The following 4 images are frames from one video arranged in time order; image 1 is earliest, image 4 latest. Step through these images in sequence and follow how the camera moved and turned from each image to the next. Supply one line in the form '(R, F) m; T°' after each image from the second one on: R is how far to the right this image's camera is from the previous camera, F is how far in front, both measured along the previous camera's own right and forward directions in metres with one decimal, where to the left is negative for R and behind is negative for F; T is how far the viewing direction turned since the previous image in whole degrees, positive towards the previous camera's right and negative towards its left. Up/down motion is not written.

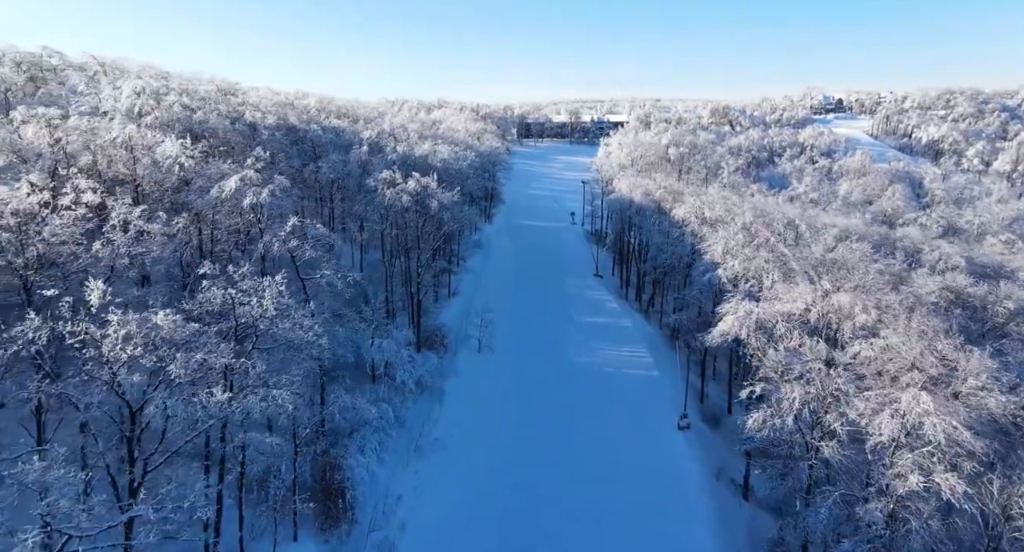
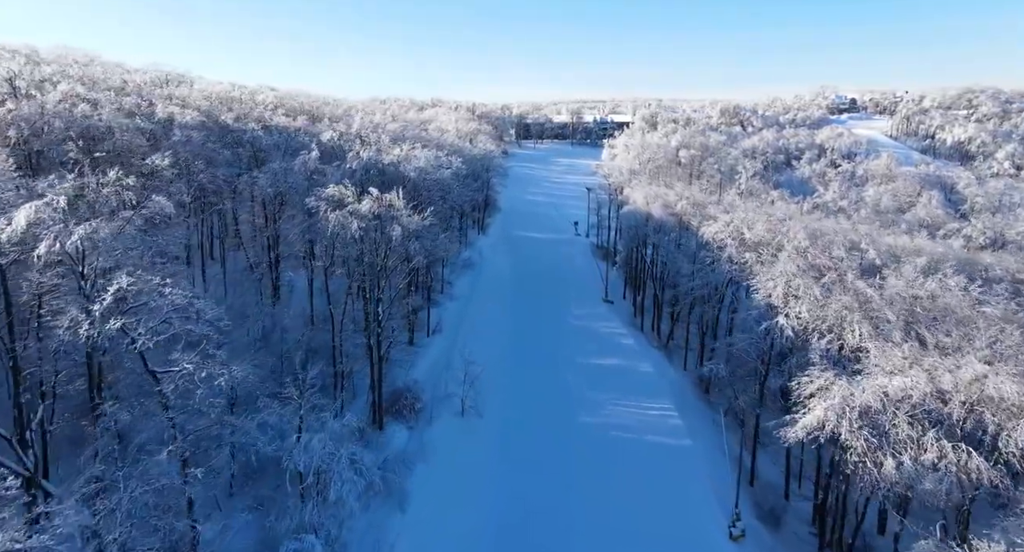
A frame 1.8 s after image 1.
(+0.4, +11.2) m; 0°
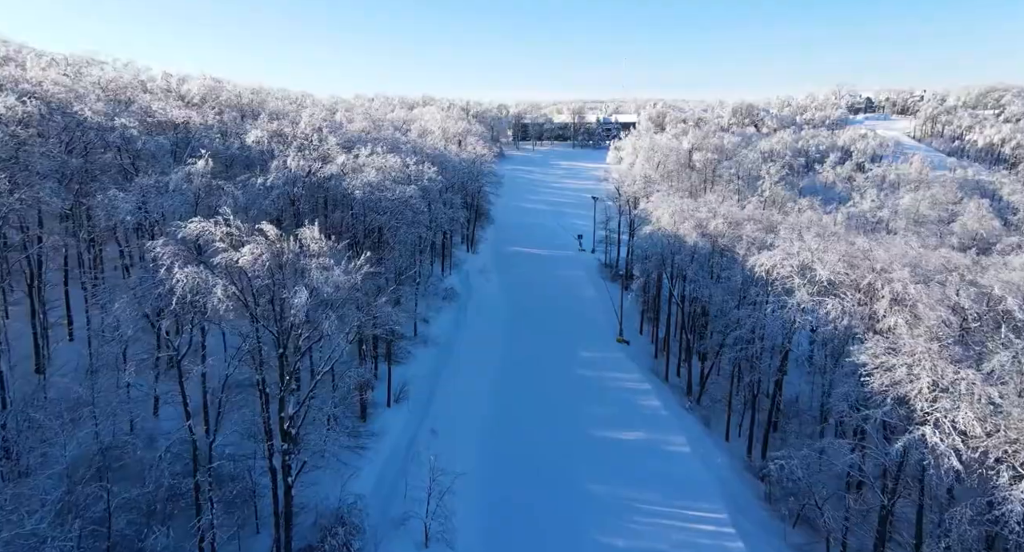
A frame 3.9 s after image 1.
(+0.5, +12.7) m; 0°
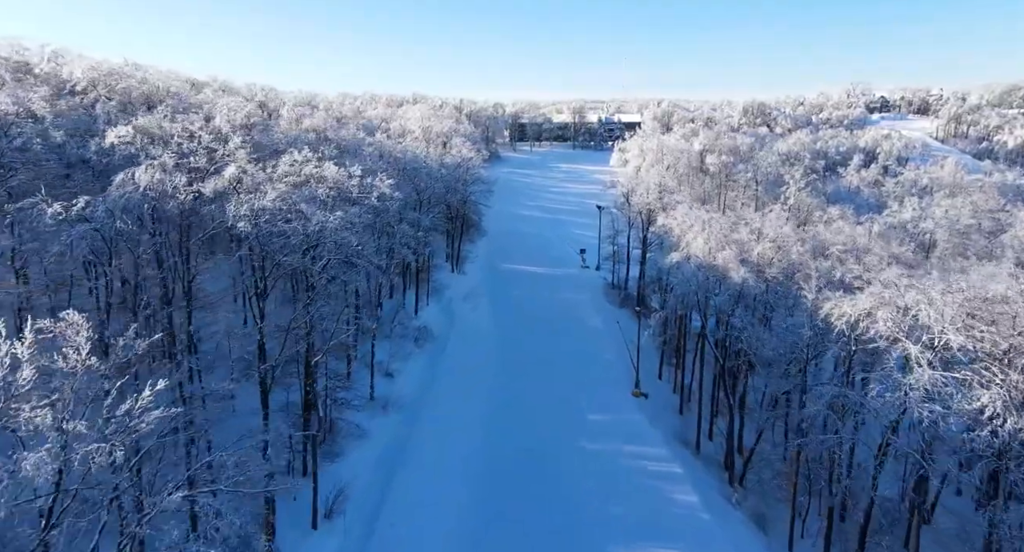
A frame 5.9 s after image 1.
(+0.7, +11.4) m; 0°
